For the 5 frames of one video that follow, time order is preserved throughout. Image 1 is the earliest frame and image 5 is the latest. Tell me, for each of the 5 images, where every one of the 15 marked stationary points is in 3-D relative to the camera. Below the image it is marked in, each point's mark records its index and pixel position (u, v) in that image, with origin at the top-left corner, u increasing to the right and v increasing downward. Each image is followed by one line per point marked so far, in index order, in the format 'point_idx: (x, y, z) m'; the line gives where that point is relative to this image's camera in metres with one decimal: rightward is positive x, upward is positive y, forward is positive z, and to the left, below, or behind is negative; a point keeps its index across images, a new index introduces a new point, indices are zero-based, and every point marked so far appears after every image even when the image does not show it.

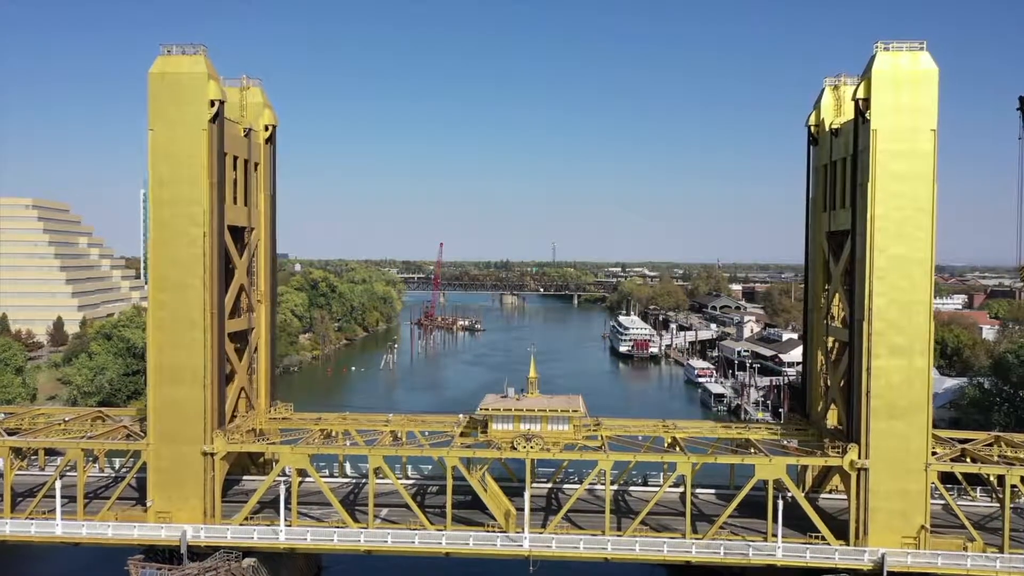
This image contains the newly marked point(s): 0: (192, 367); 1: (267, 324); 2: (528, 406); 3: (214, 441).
0: (-6.8, -1.7, +16.1) m
1: (-6.2, -0.9, +19.3) m
2: (+0.4, -2.6, +17.0) m
3: (-6.4, -3.3, +16.3) m
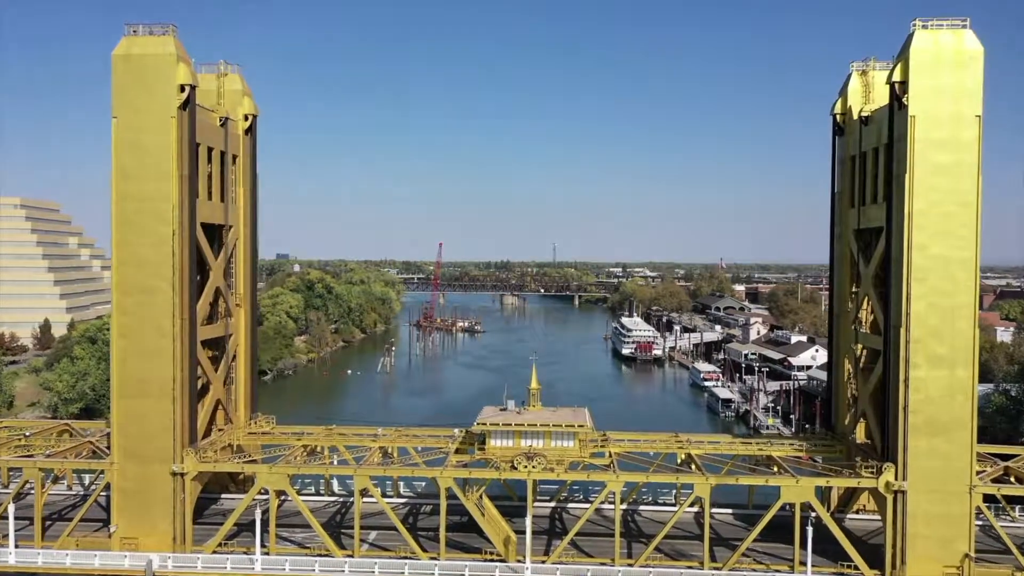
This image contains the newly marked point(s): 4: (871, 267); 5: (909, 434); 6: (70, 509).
0: (-6.8, -1.7, +14.7) m
1: (-6.2, -1.0, +17.8) m
2: (+0.4, -2.7, +15.6) m
3: (-6.4, -3.3, +14.8) m
4: (+7.3, +0.4, +15.4) m
5: (+7.2, -2.6, +13.8) m
6: (-9.7, -4.8, +16.7) m
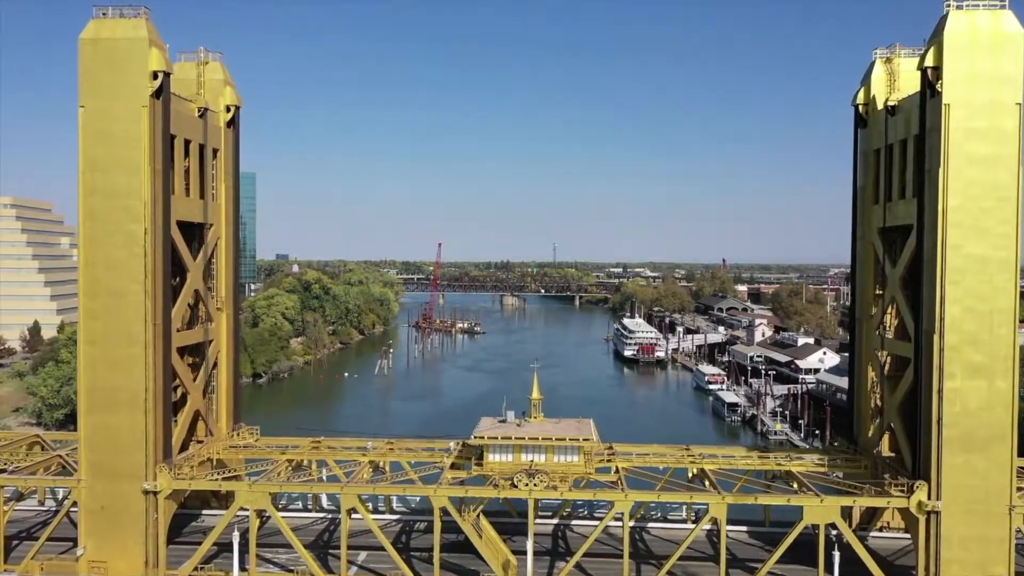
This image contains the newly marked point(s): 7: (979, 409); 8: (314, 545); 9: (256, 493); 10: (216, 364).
0: (-6.8, -1.8, +13.6) m
1: (-6.2, -1.0, +16.7) m
2: (+0.4, -2.8, +14.5) m
3: (-6.4, -3.4, +13.7) m
4: (+7.3, +0.4, +14.3) m
5: (+7.2, -2.7, +12.7) m
6: (-9.7, -4.9, +15.6) m
7: (+7.8, -2.0, +12.6) m
8: (-3.8, -5.0, +14.8) m
9: (-4.6, -3.7, +13.8) m
10: (-6.4, -1.7, +16.5) m
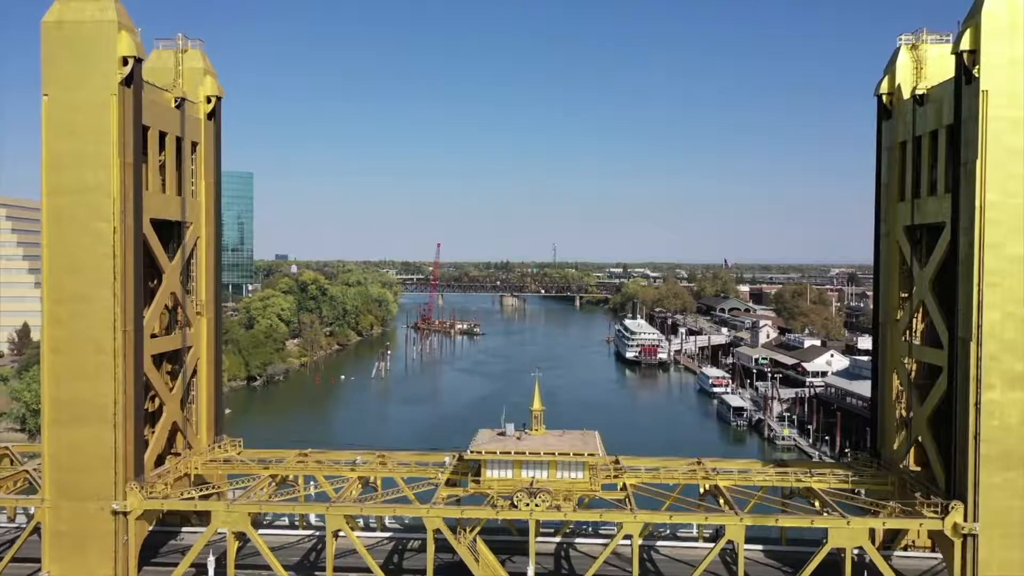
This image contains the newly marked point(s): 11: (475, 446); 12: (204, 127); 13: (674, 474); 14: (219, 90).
0: (-6.8, -1.9, +12.5) m
1: (-6.2, -1.1, +15.7) m
2: (+0.4, -2.8, +13.4) m
3: (-6.4, -3.5, +12.7) m
4: (+7.2, +0.3, +13.2) m
5: (+7.2, -2.7, +11.7) m
6: (-9.7, -5.0, +14.5) m
7: (+7.7, -2.1, +11.6) m
8: (-3.9, -5.1, +13.8) m
9: (-4.6, -3.8, +12.8) m
10: (-6.4, -1.7, +15.5) m
11: (-0.7, -2.8, +13.6) m
12: (-6.3, +3.3, +15.5) m
13: (+3.0, -3.5, +14.2) m
14: (-6.0, +4.1, +15.6) m
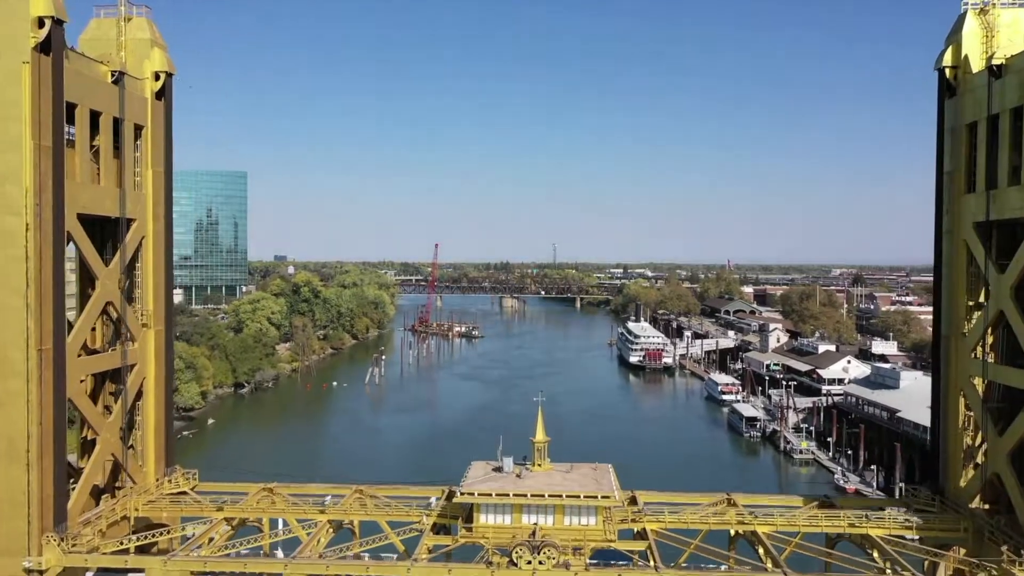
0: (-6.8, -2.0, +10.3) m
1: (-6.3, -1.2, +13.5) m
2: (+0.3, -2.9, +11.2) m
3: (-6.4, -3.6, +10.5) m
4: (+7.2, +0.2, +11.0) m
5: (+7.2, -2.9, +9.5) m
6: (-9.7, -5.1, +12.3) m
7: (+7.7, -2.2, +9.4) m
8: (-3.9, -5.2, +11.6) m
9: (-4.7, -3.9, +10.5) m
10: (-6.5, -1.9, +13.3) m
11: (-0.7, -3.0, +11.4) m
12: (-6.3, +3.1, +13.3) m
13: (+3.0, -3.6, +12.0) m
14: (-6.0, +3.9, +13.4) m
